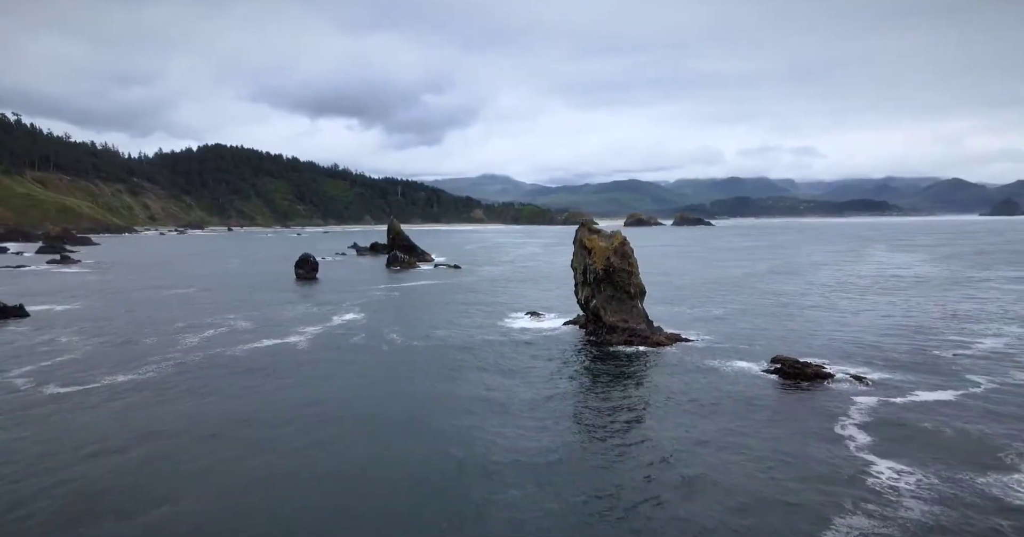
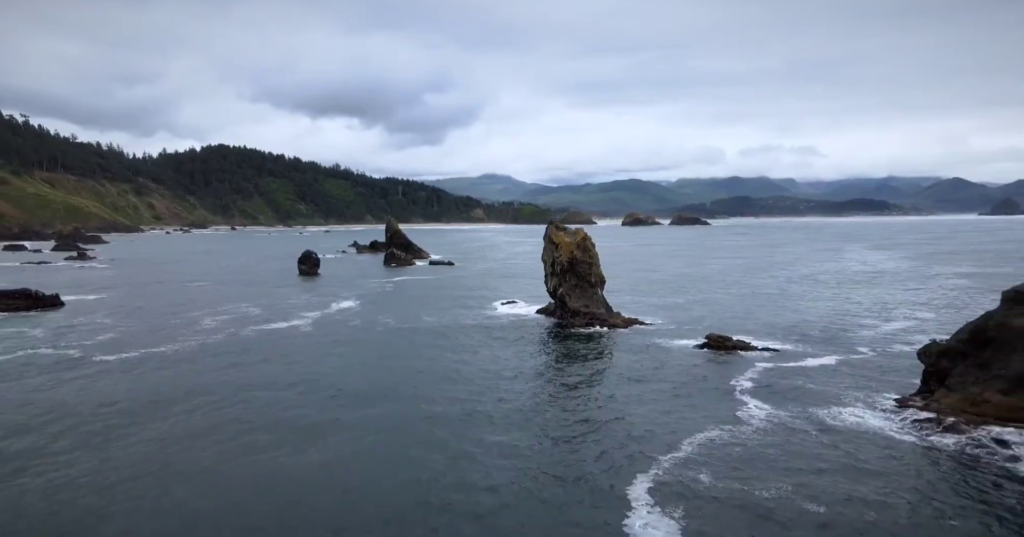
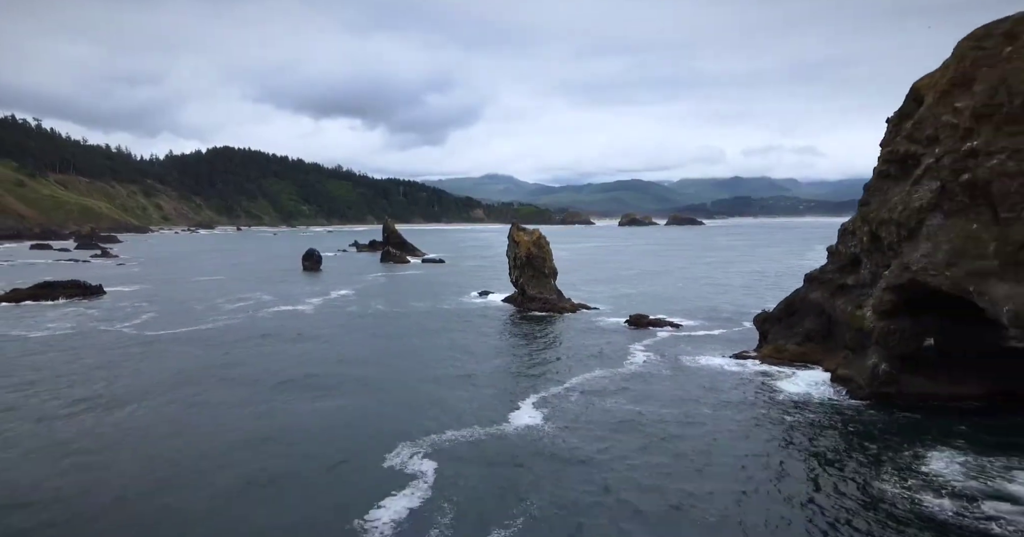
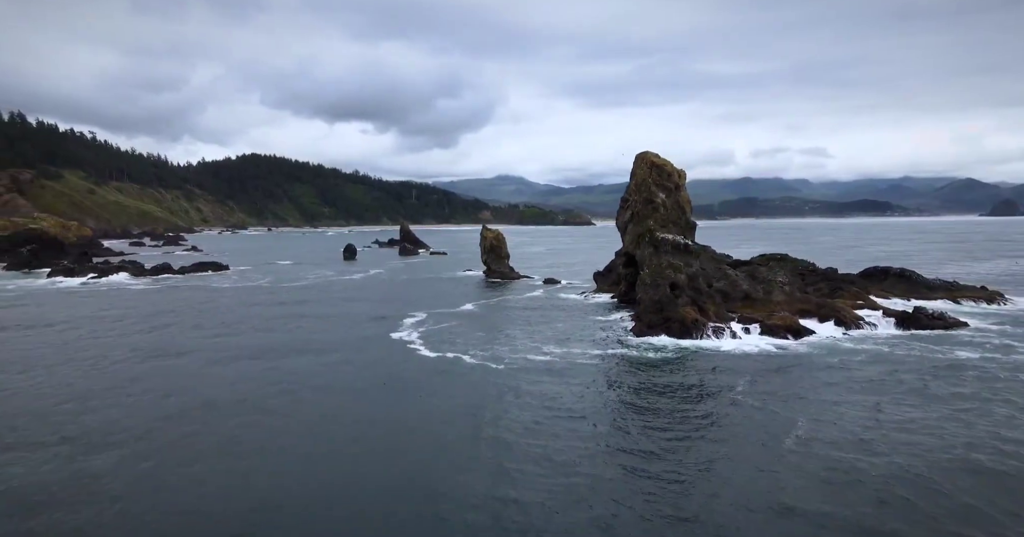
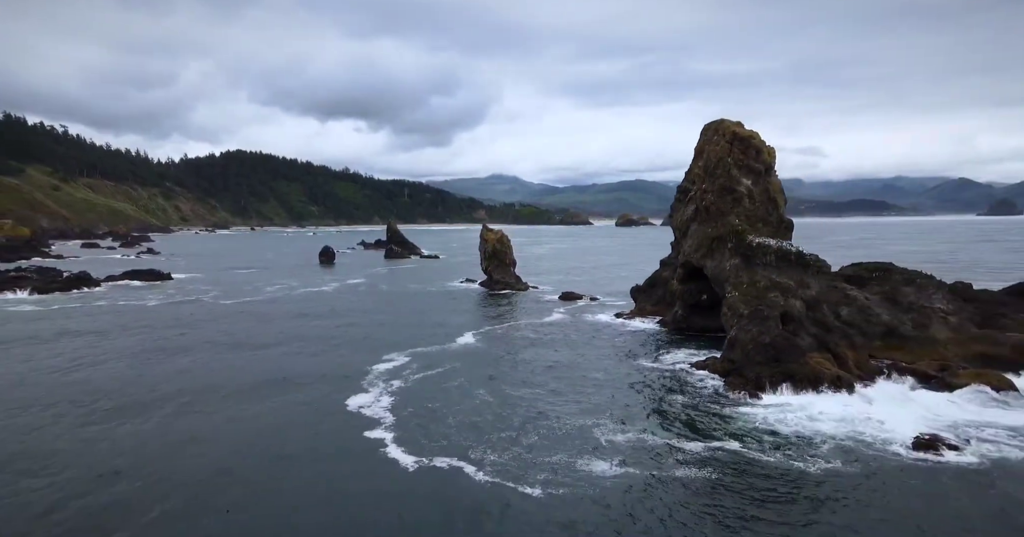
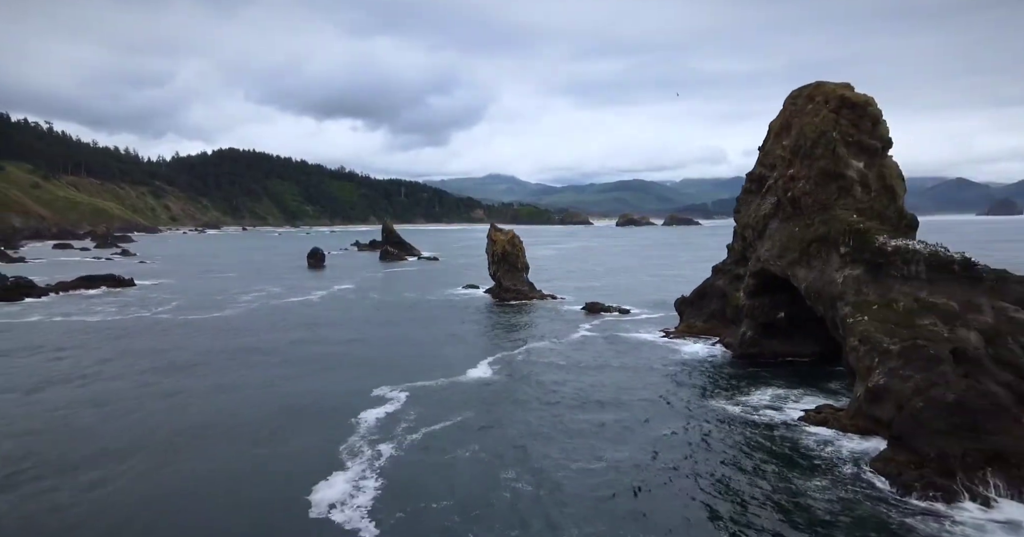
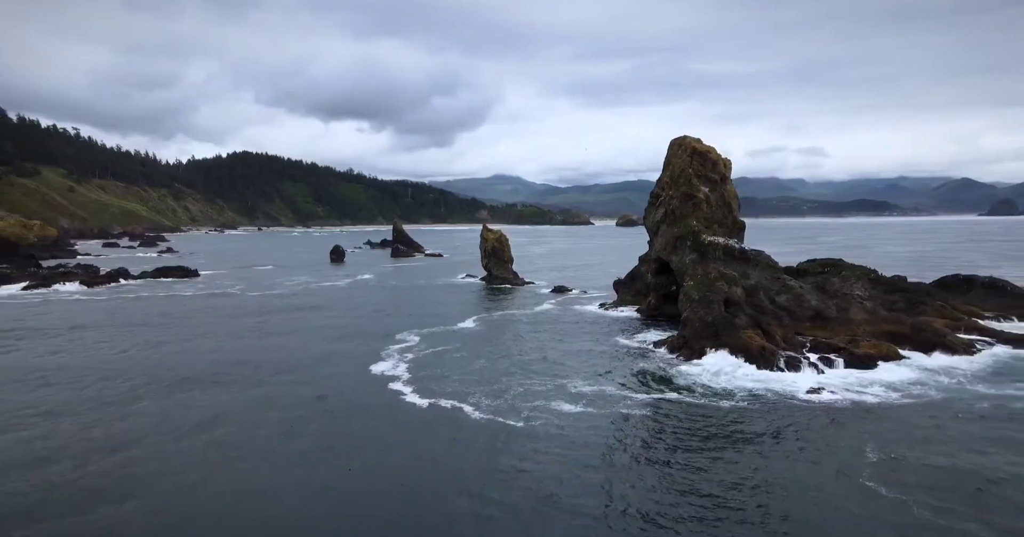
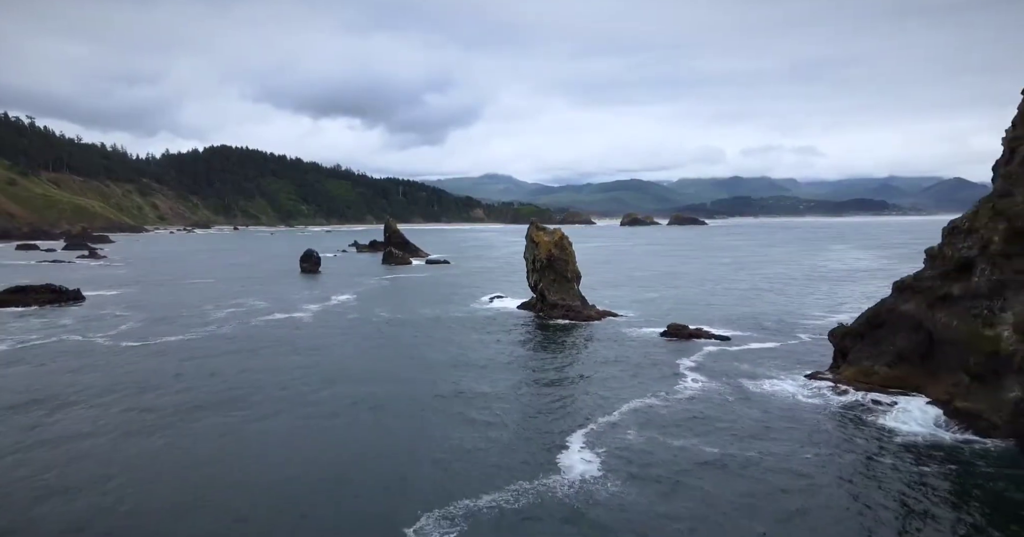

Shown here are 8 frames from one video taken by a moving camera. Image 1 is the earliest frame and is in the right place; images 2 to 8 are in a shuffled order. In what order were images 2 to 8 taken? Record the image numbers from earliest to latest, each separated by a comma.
2, 8, 3, 6, 5, 7, 4
